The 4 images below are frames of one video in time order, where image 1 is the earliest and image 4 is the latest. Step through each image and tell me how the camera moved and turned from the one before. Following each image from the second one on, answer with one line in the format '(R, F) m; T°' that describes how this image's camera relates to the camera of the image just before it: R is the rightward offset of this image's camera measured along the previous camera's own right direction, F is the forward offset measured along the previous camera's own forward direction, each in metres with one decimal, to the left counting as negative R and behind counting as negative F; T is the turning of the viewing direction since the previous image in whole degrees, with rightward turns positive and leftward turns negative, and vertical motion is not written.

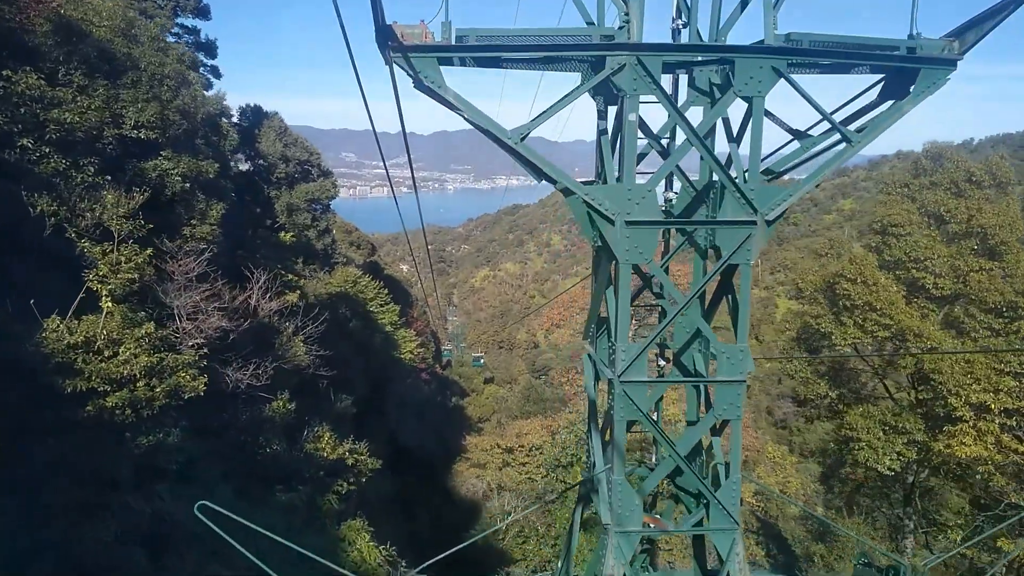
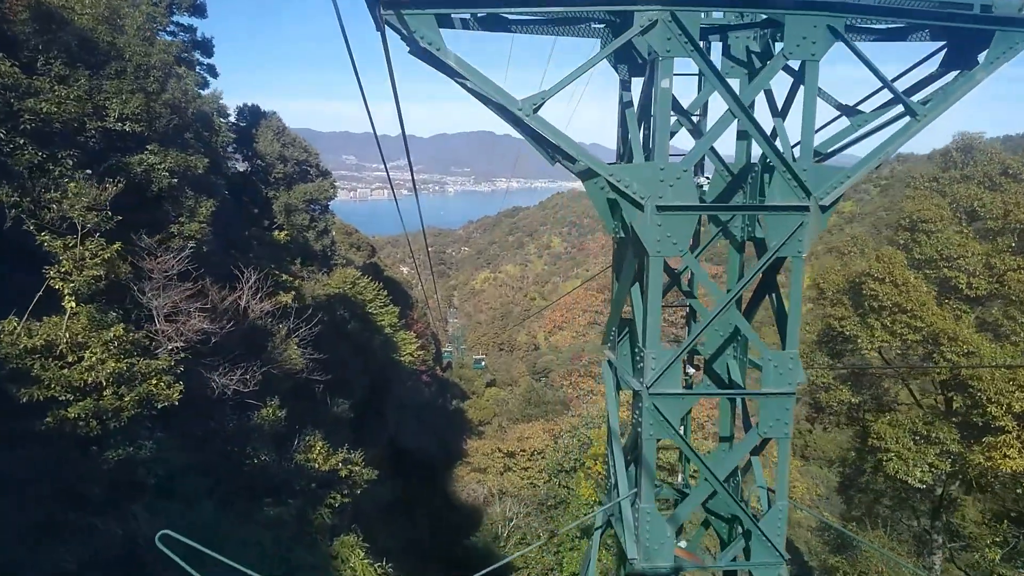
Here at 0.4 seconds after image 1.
(0.0, +0.4) m; 0°
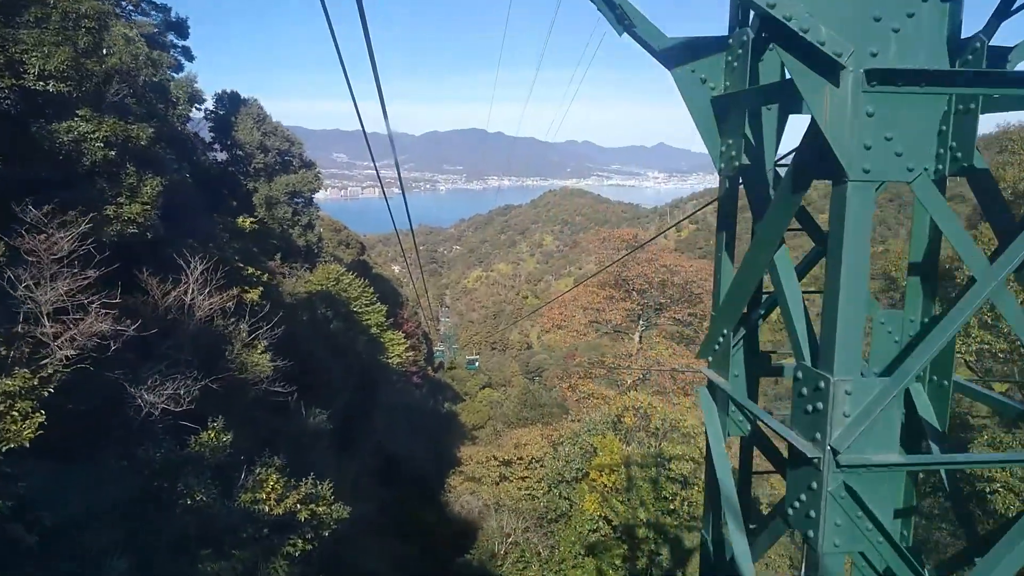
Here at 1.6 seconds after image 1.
(-0.1, +1.1) m; +1°
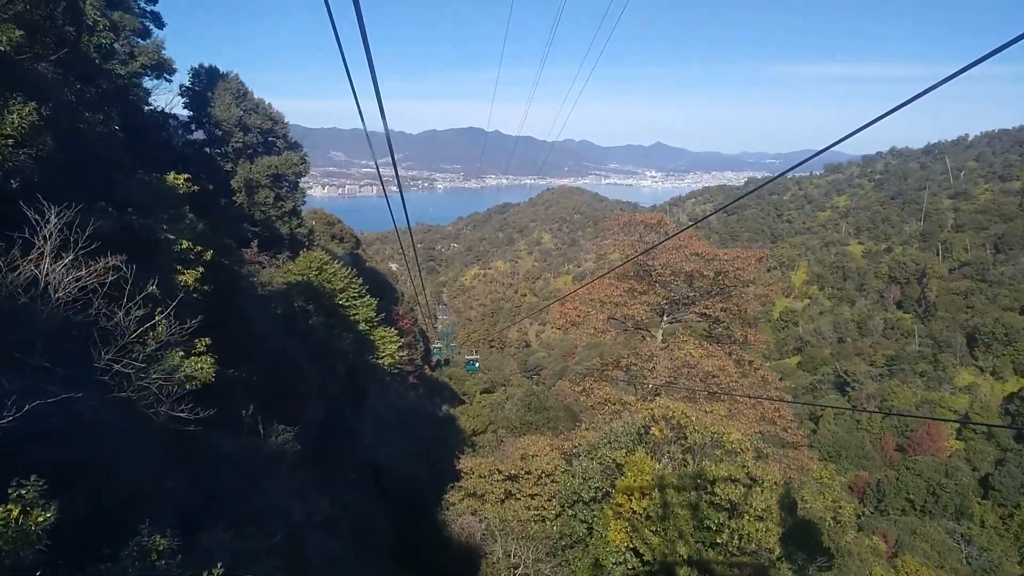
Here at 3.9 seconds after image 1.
(-0.2, +2.0) m; 0°
